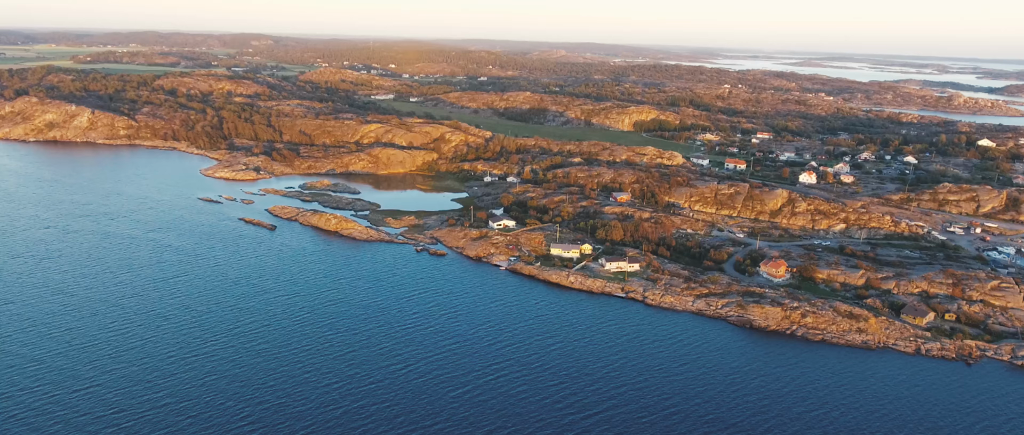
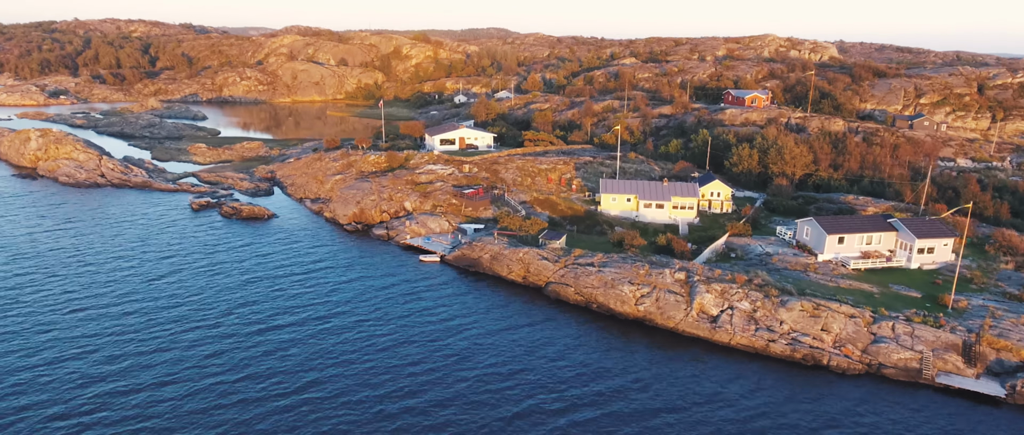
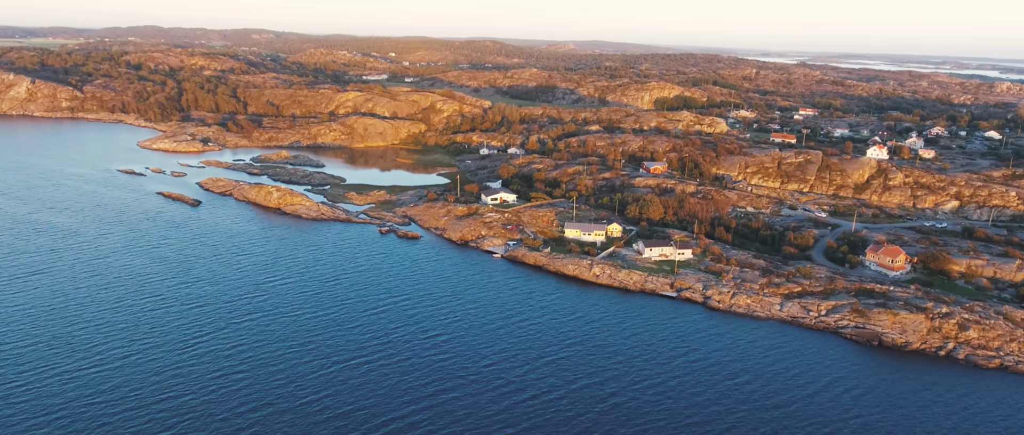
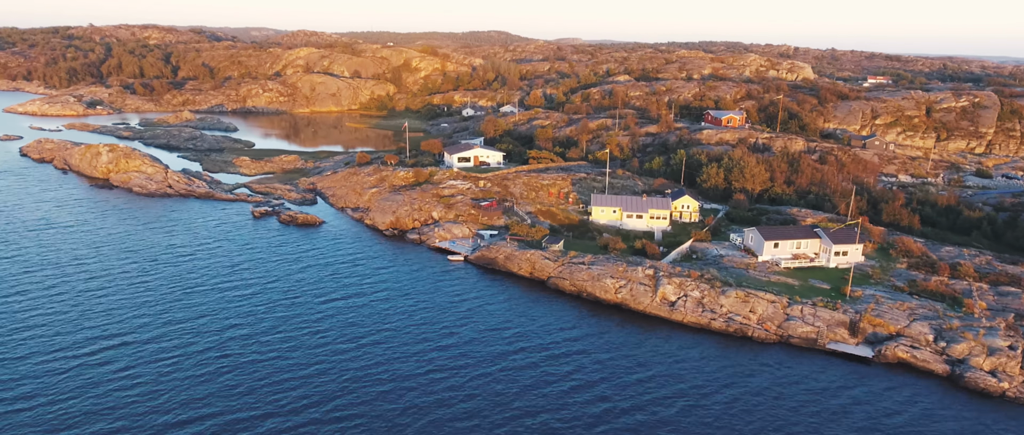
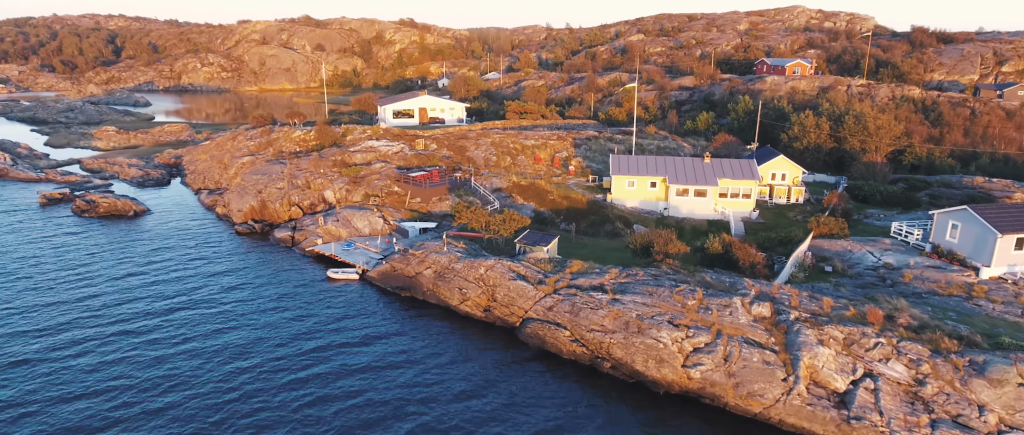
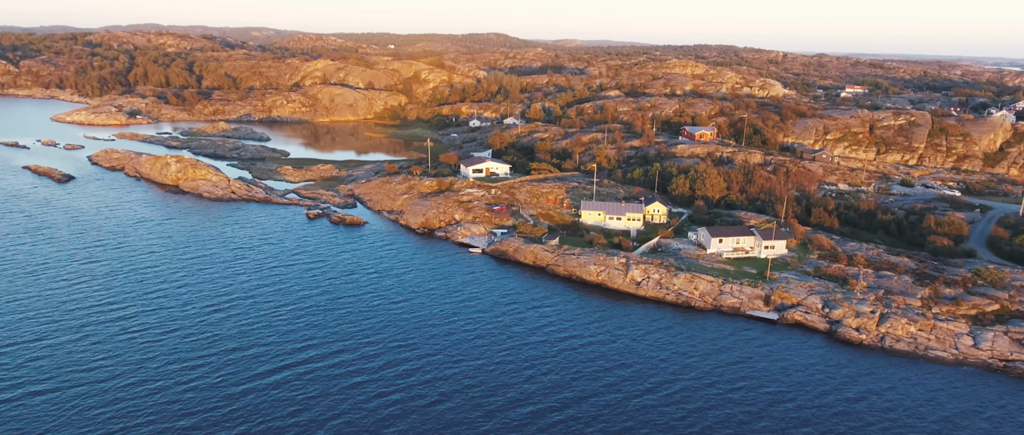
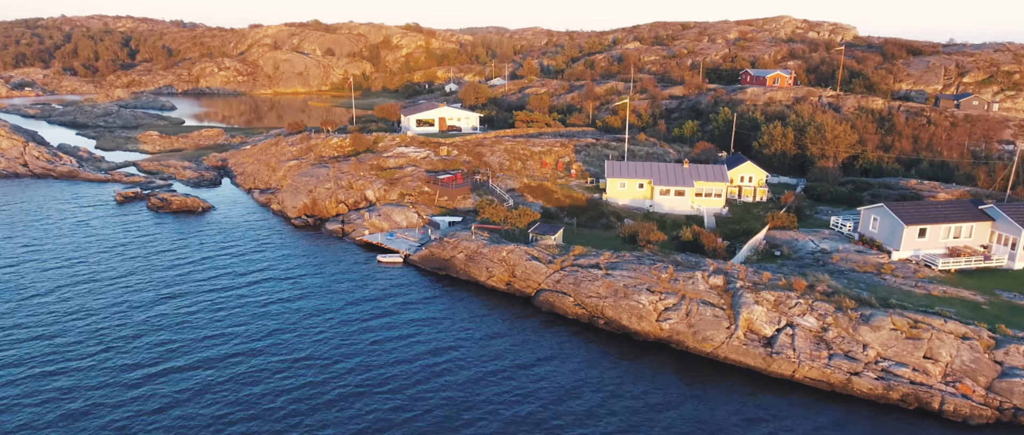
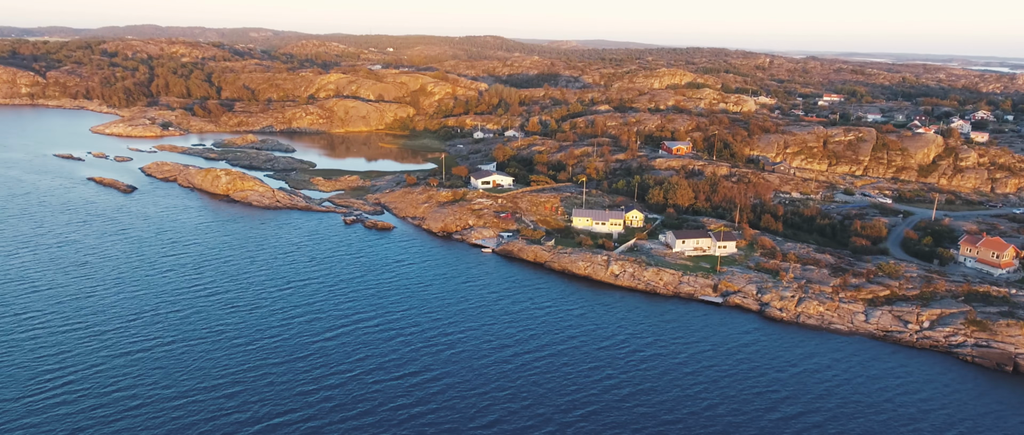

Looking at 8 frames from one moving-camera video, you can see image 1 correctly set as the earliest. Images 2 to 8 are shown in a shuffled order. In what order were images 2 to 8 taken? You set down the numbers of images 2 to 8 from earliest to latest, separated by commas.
3, 8, 6, 4, 2, 7, 5
